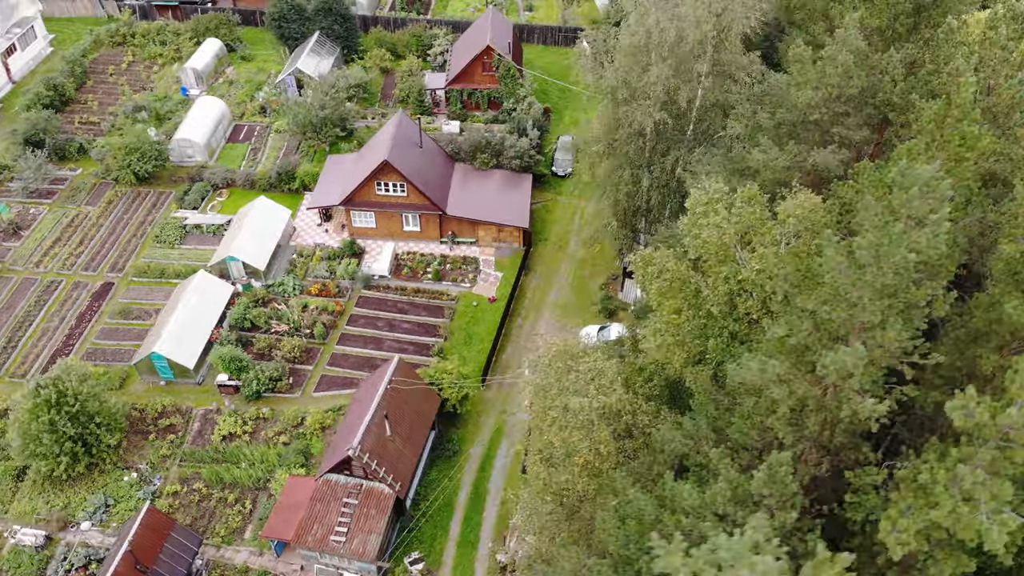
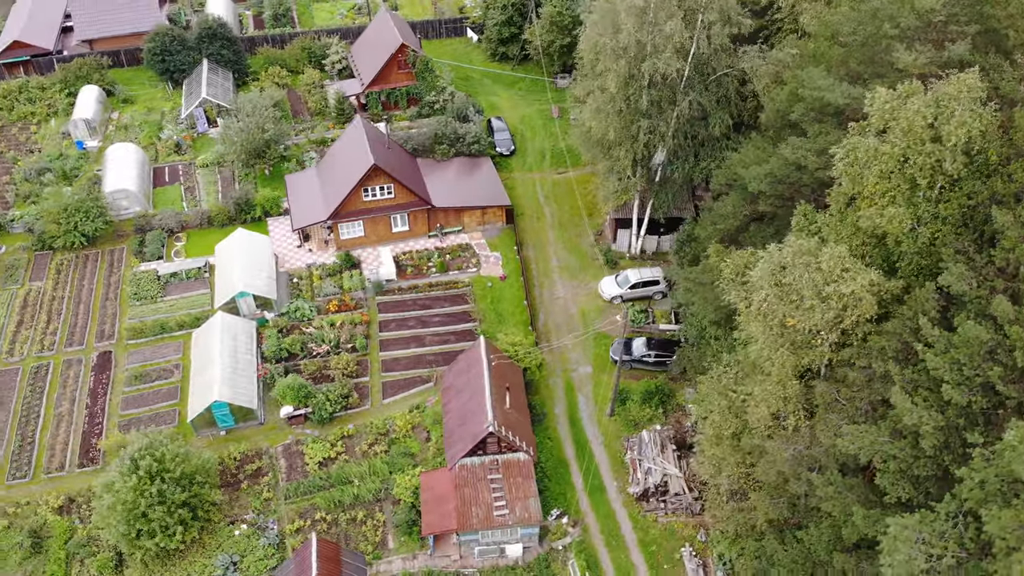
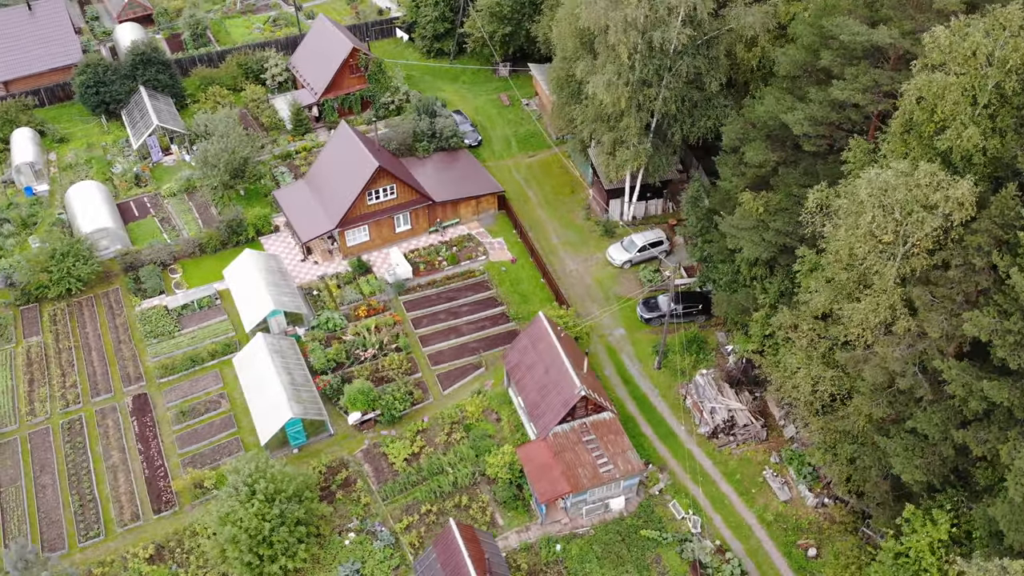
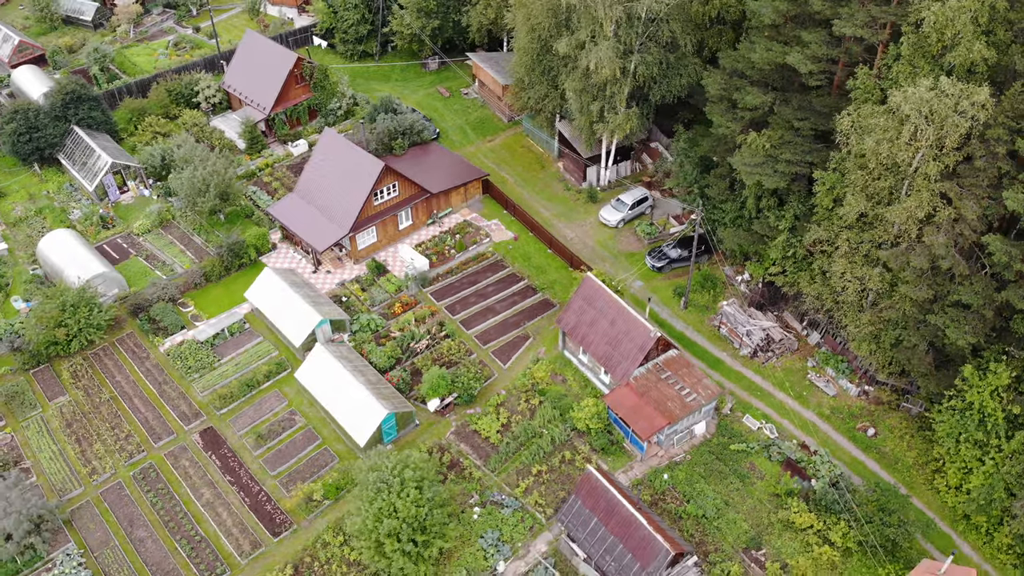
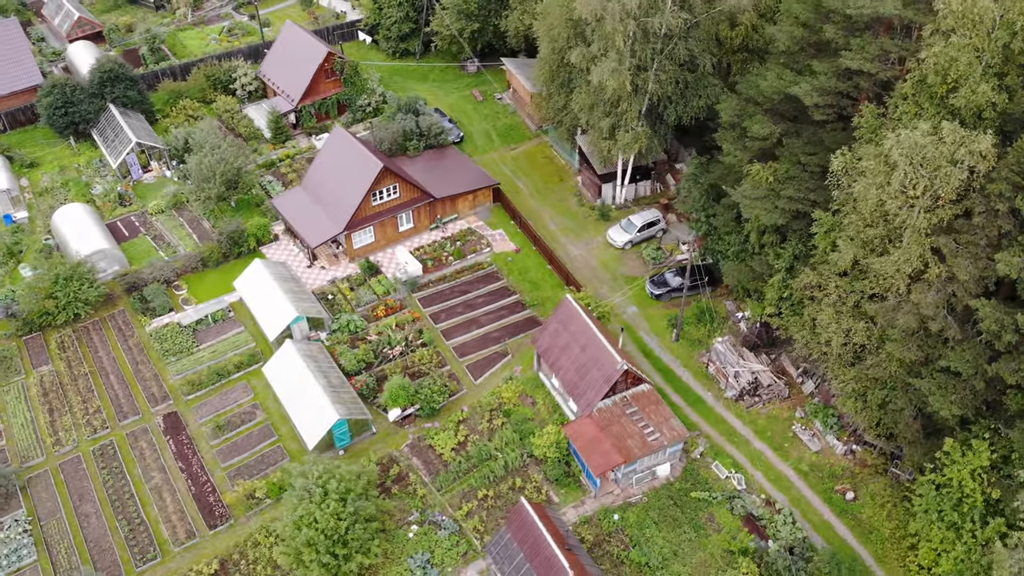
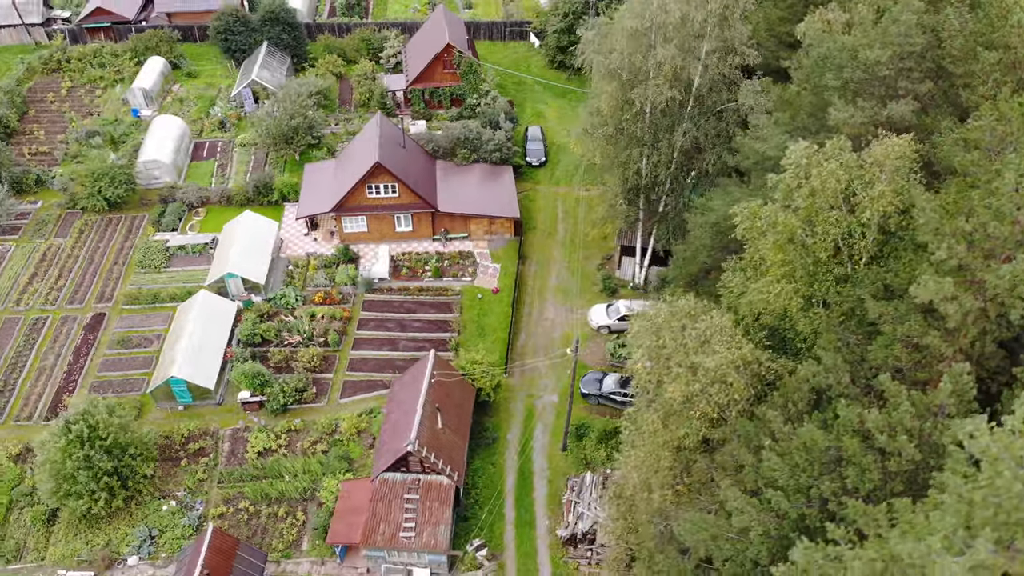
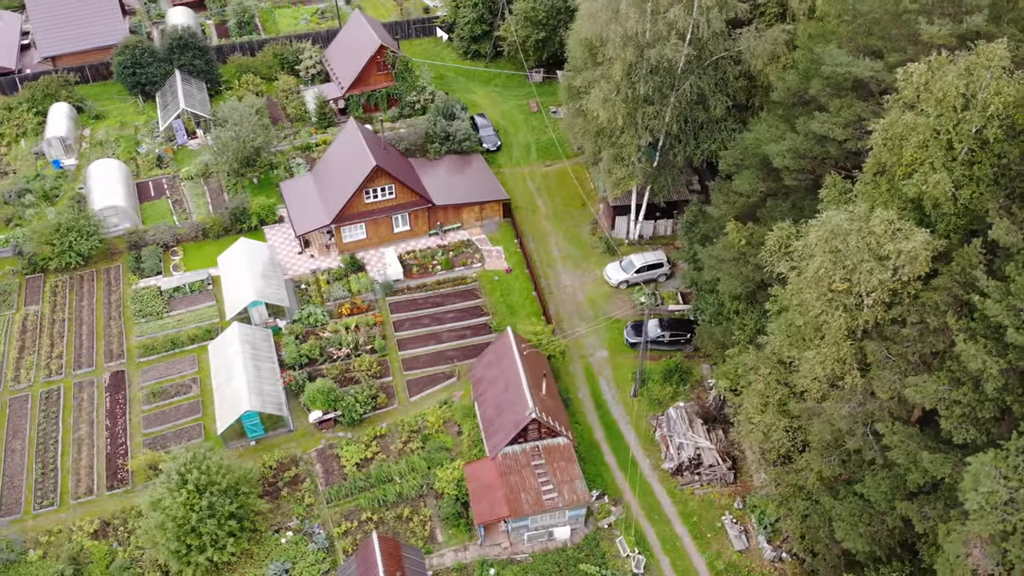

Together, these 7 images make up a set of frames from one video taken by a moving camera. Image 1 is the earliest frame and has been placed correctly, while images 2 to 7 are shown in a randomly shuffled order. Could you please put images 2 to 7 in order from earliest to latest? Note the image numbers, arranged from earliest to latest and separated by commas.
6, 2, 7, 3, 5, 4
